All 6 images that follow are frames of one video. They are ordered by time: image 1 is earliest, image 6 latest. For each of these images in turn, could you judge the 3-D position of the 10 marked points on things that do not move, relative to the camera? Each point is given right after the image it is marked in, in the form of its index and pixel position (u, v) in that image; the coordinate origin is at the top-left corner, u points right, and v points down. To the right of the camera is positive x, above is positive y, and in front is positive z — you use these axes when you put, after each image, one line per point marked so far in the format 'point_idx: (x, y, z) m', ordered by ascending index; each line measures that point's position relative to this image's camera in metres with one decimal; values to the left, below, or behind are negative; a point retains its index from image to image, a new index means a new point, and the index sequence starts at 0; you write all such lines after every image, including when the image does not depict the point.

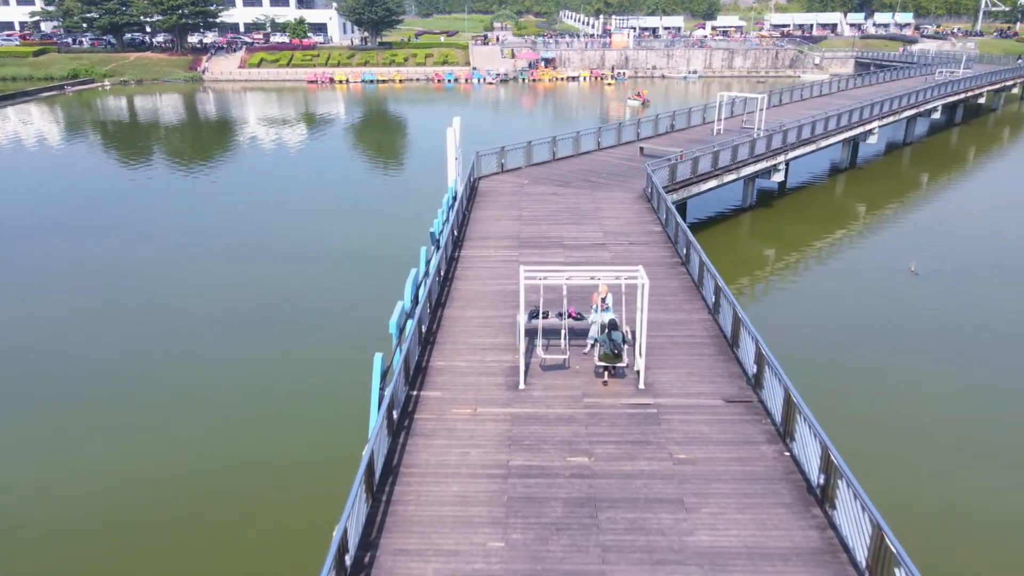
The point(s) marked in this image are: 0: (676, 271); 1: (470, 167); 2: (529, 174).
0: (+2.8, +0.2, +12.0) m
1: (-1.0, +3.0, +17.6) m
2: (+0.4, +3.0, +18.7) m
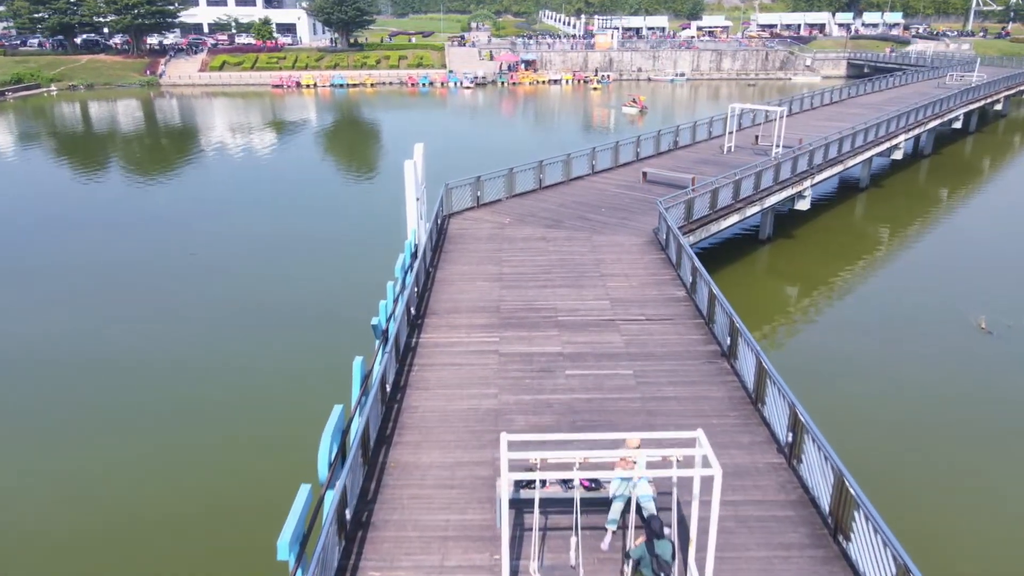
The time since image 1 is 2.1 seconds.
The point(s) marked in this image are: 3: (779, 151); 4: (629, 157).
0: (+2.5, -1.0, +8.6) m
1: (-1.5, +1.7, +14.2) m
2: (-0.1, +1.7, +15.3) m
3: (+7.3, +3.7, +19.6) m
4: (+3.2, +3.6, +19.4) m
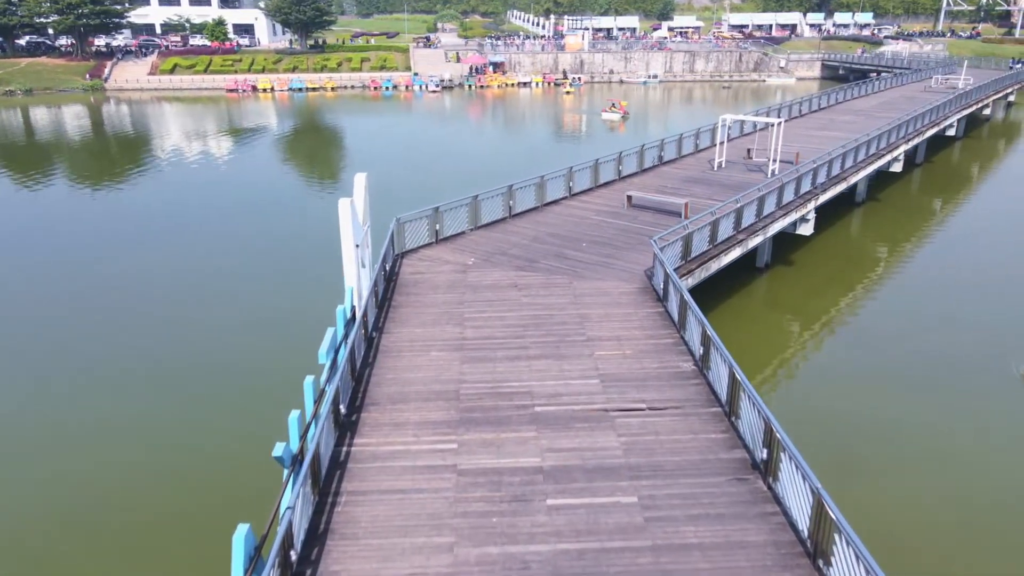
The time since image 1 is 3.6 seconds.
0: (+2.2, -1.9, +6.4) m
1: (-2.1, +0.8, +11.8) m
2: (-0.7, +0.8, +13.0) m
3: (+6.5, +2.9, +17.5) m
4: (+2.4, +2.7, +17.2) m
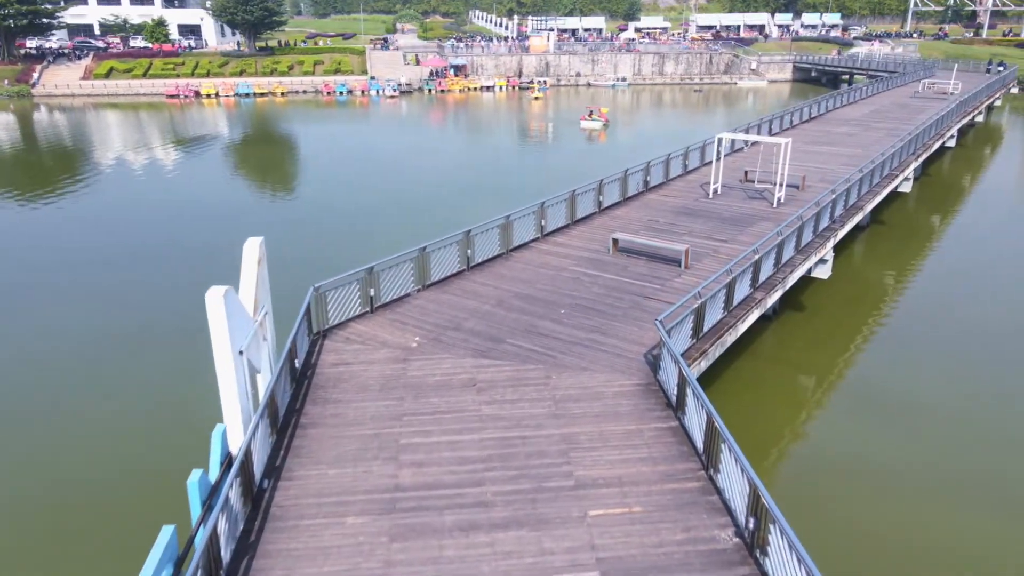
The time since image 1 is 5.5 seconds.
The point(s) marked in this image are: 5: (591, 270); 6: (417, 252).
0: (+1.9, -3.0, +3.6) m
1: (-2.6, -0.4, +8.7) m
2: (-1.3, -0.4, +10.0) m
3: (+5.6, +1.9, +14.8) m
4: (+1.6, +1.6, +14.4) m
5: (+1.3, +0.3, +11.6) m
6: (-1.4, +0.5, +10.5) m
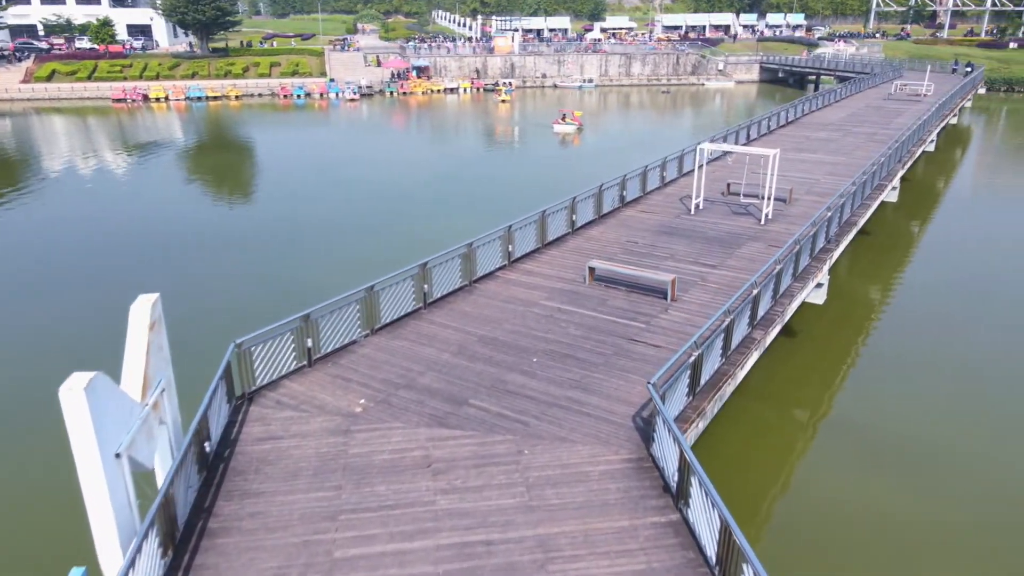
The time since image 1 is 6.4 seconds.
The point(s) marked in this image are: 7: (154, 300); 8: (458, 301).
0: (+1.8, -3.5, +2.2) m
1: (-3.0, -1.0, +7.2) m
2: (-1.7, -0.9, +8.5) m
3: (+4.9, +1.4, +13.6) m
4: (+0.9, +1.1, +13.0) m
5: (+0.8, -0.2, +10.2) m
6: (-1.8, 0.0, +9.0) m
7: (-3.0, -0.1, +5.9) m
8: (-0.8, -0.2, +10.3) m
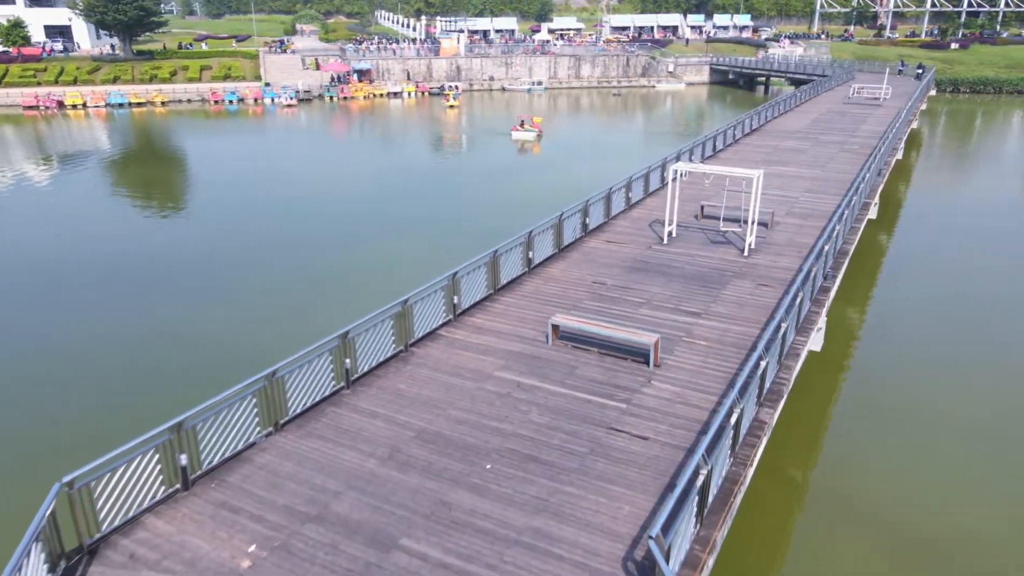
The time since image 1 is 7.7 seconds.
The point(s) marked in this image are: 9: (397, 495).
0: (+1.8, -4.2, +0.3) m
1: (-3.4, -1.8, +4.9) m
2: (-2.2, -1.8, +6.3) m
3: (+4.1, +0.7, +11.9) m
4: (+0.1, +0.3, +11.0) m
5: (+0.1, -1.0, +8.2) m
6: (-2.4, -0.9, +6.8) m
7: (-3.3, -1.0, +3.7) m
8: (-1.4, -1.0, +8.2) m
9: (-1.0, -1.8, +6.2) m
